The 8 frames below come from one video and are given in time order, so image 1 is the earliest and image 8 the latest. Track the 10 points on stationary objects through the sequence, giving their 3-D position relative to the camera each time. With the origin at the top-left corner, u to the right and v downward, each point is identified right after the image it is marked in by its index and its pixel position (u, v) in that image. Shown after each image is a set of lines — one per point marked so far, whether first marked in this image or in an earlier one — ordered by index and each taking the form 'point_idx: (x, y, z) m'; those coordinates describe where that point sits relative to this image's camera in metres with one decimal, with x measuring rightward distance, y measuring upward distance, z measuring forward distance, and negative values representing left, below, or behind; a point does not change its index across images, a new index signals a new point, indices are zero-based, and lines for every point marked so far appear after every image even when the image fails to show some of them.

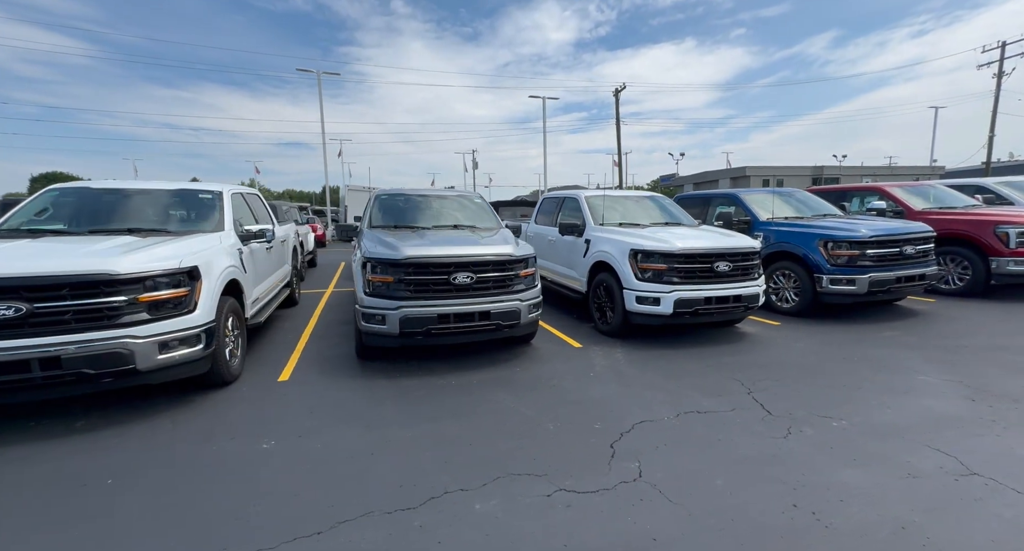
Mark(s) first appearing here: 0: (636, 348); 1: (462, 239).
0: (+1.4, -0.9, +5.5) m
1: (-0.5, +0.4, +5.0) m
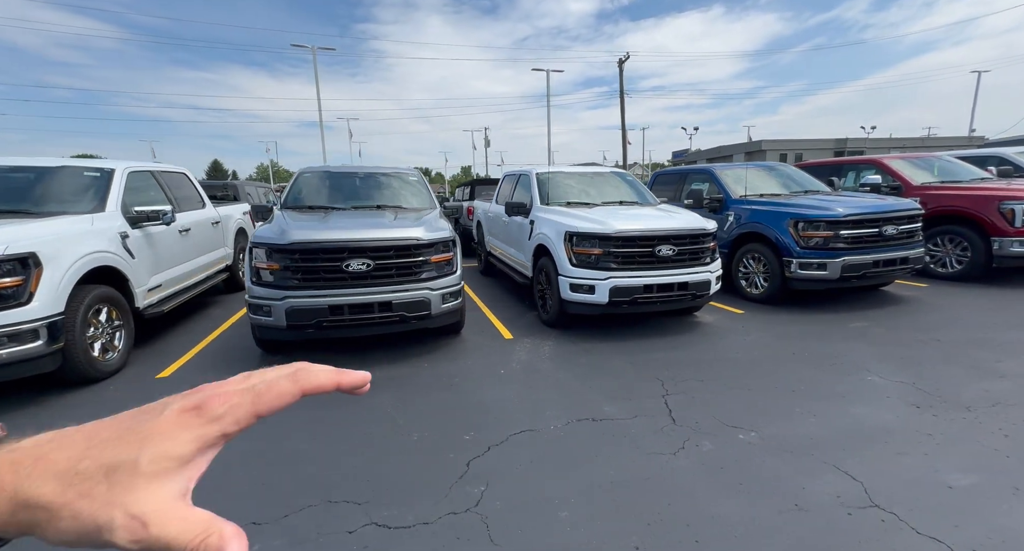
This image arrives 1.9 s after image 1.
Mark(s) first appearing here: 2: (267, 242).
0: (+0.6, -0.7, +5.1) m
1: (-1.4, +0.5, +4.5) m
2: (-2.1, +0.3, +4.0) m
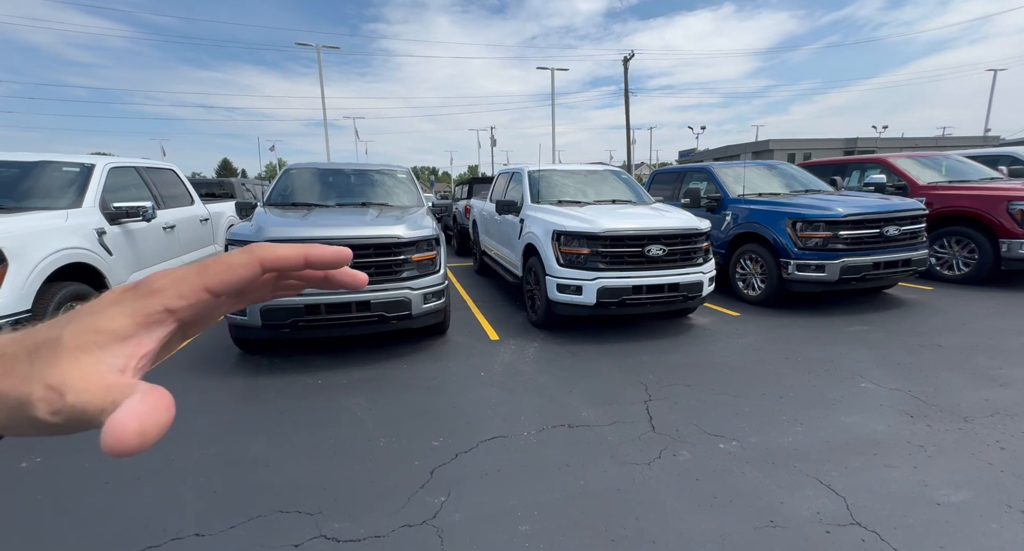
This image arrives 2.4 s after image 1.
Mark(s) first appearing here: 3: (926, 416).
0: (+0.5, -0.7, +4.9) m
1: (-1.5, +0.5, +4.4) m
2: (-2.3, +0.3, +3.9) m
3: (+2.7, -0.9, +3.1) m
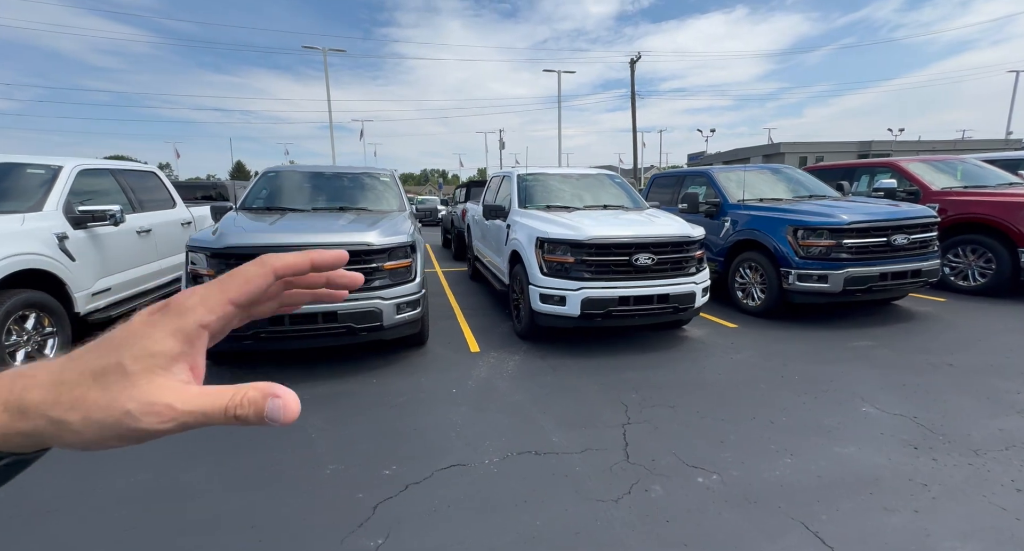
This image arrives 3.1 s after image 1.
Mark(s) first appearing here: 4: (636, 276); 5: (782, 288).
0: (+0.3, -0.8, +4.7) m
1: (-1.7, +0.4, +4.2) m
2: (-2.5, +0.2, +3.7) m
3: (+2.5, -1.0, +2.8) m
4: (+1.2, 0.0, +4.6) m
5: (+3.2, -0.1, +5.5) m
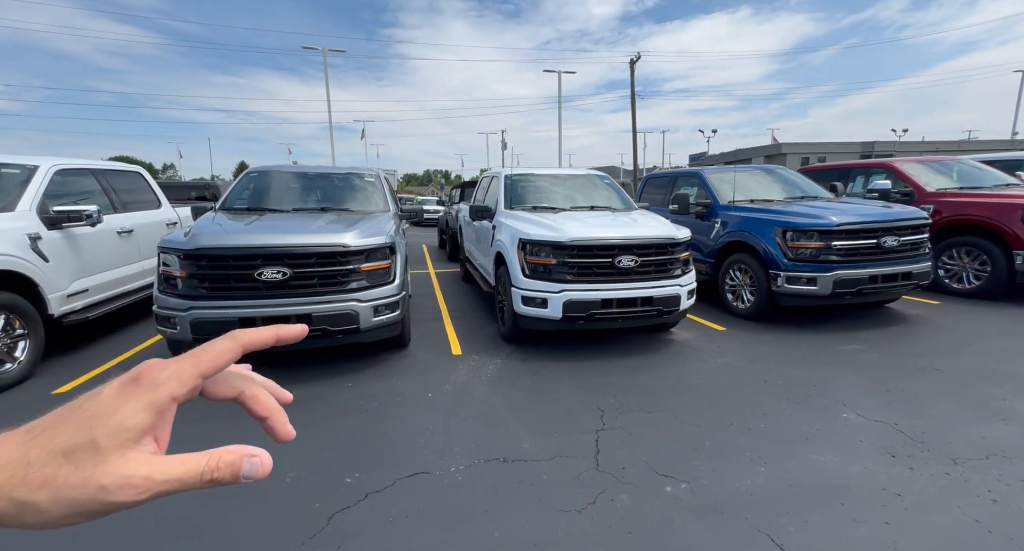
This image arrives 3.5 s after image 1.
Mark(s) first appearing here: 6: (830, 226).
0: (+0.1, -0.8, +4.6) m
1: (-1.9, +0.4, +4.2) m
2: (-2.7, +0.2, +3.7) m
3: (+2.3, -1.0, +2.7) m
4: (+1.0, 0.0, +4.5) m
5: (+3.0, -0.2, +5.5) m
6: (+3.4, +0.5, +5.1) m
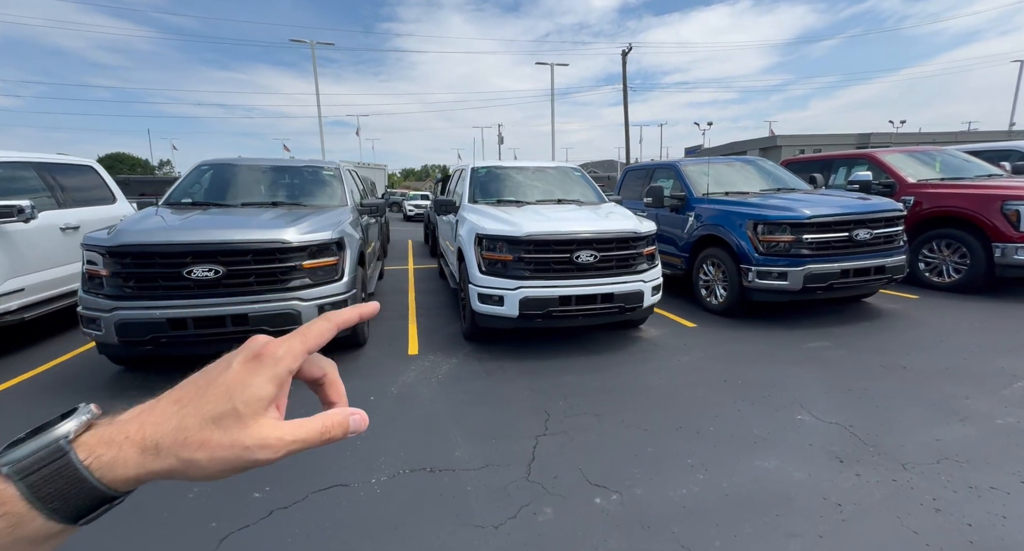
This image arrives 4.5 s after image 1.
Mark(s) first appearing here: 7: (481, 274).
0: (-0.3, -0.8, +4.5) m
1: (-2.3, +0.5, +4.0) m
2: (-3.1, +0.2, +3.5) m
3: (+1.9, -1.0, +2.6) m
4: (+0.6, 0.0, +4.4) m
5: (+2.6, -0.1, +5.3) m
6: (+3.0, +0.6, +4.9) m
7: (-0.3, 0.0, +4.4) m
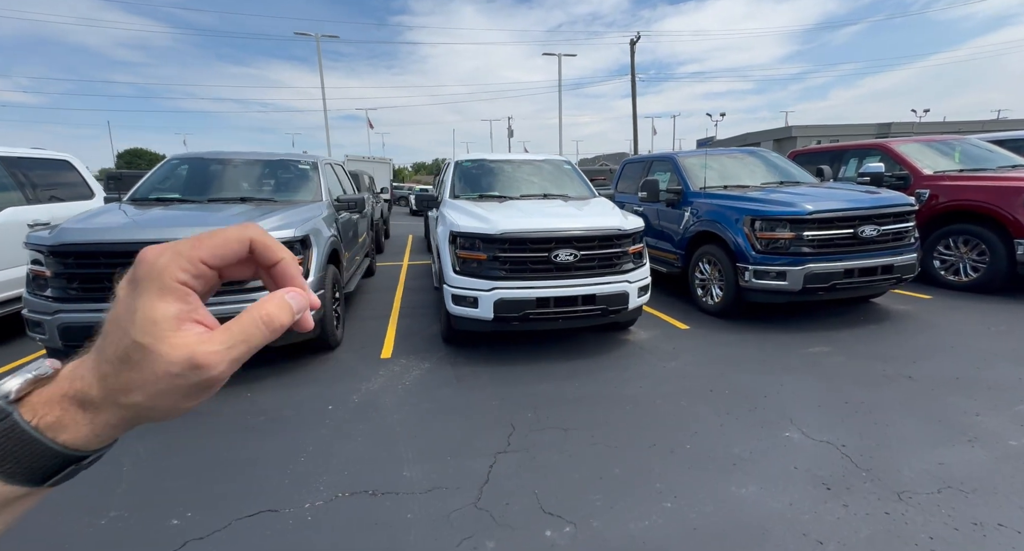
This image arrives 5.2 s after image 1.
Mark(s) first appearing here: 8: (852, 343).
0: (-0.5, -0.8, +4.2) m
1: (-2.5, +0.4, +3.8) m
2: (-3.3, +0.2, +3.3) m
3: (+1.6, -1.0, +2.3) m
4: (+0.4, 0.0, +4.1) m
5: (+2.4, -0.1, +5.0) m
6: (+2.8, +0.6, +4.6) m
7: (-0.5, 0.0, +4.2) m
8: (+3.1, -0.6, +4.3) m
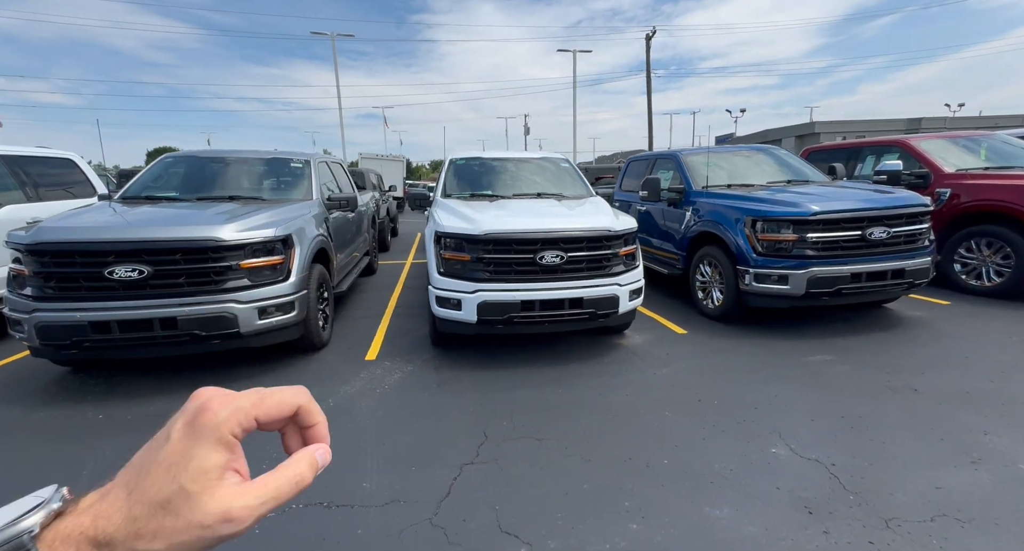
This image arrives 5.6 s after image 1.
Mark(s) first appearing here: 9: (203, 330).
0: (-0.6, -0.8, +4.1) m
1: (-2.7, +0.5, +3.8) m
2: (-3.5, +0.2, +3.3) m
3: (+1.4, -1.1, +2.1) m
4: (+0.3, 0.0, +4.0) m
5: (+2.3, -0.1, +4.8) m
6: (+2.7, +0.6, +4.3) m
7: (-0.6, 0.0, +4.1) m
8: (+3.0, -0.7, +4.1) m
9: (-2.2, -0.4, +3.5) m
